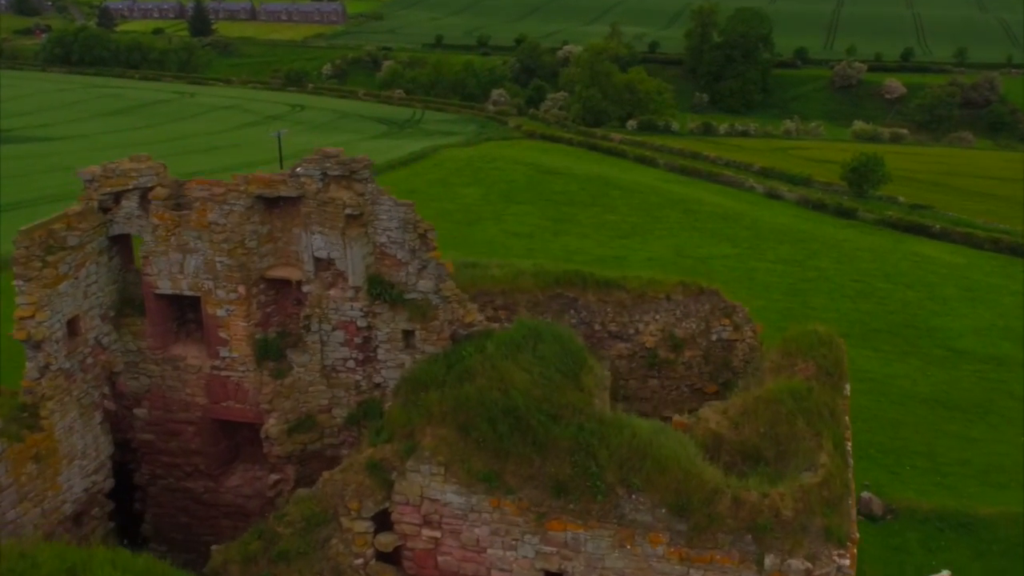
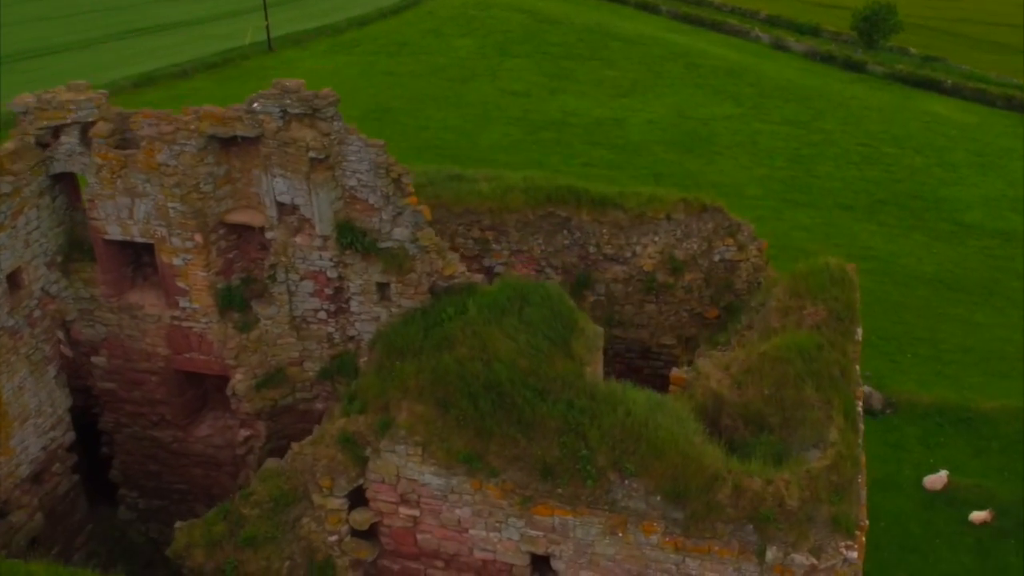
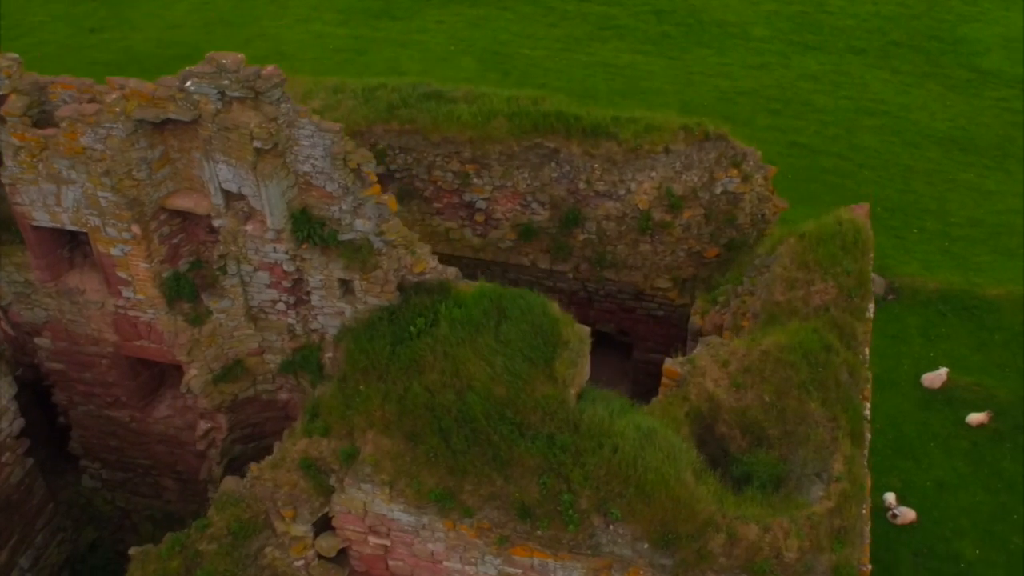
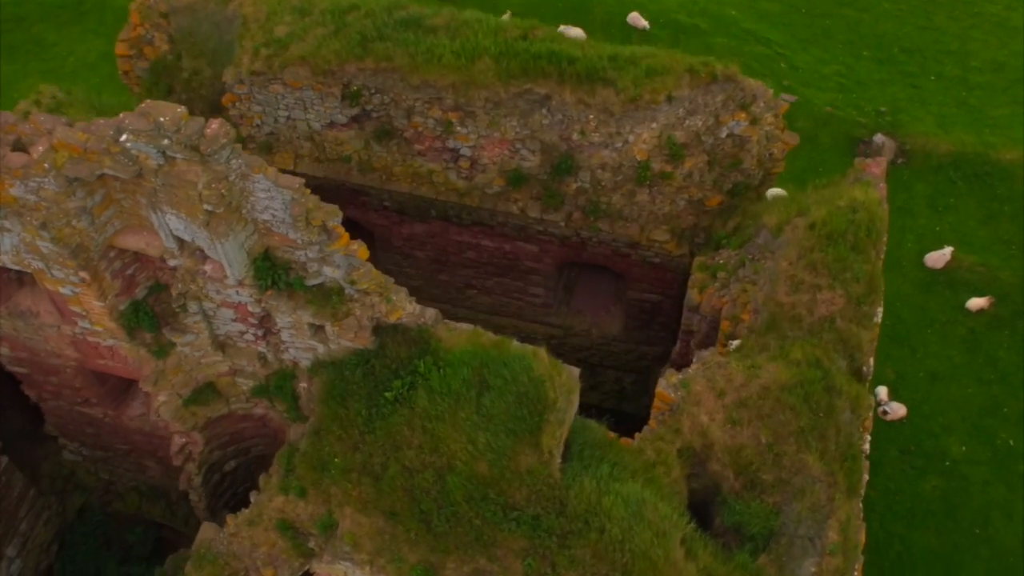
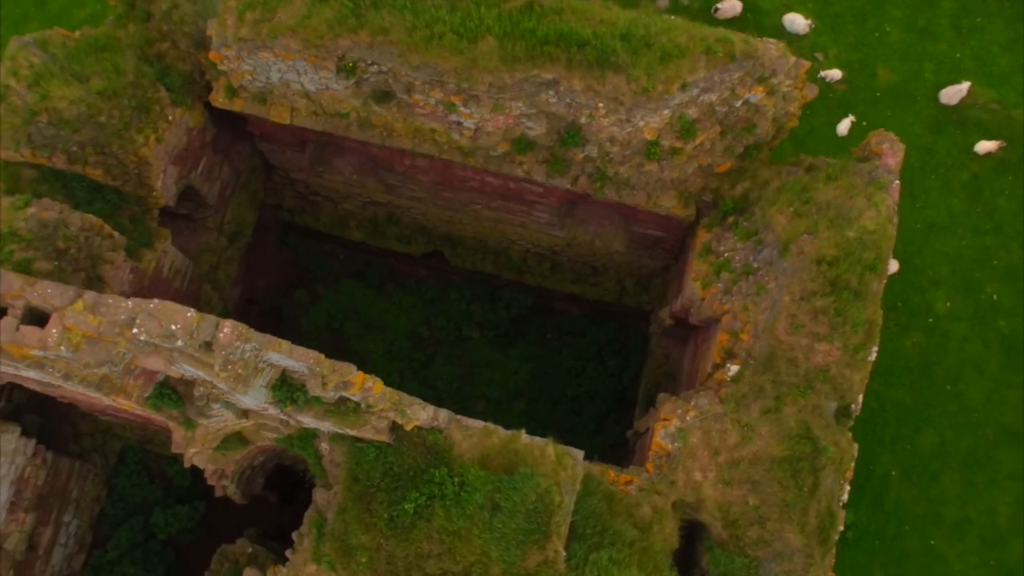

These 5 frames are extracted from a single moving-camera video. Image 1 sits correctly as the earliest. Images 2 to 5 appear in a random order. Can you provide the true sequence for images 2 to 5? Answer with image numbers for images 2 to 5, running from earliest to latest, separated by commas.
2, 3, 4, 5
